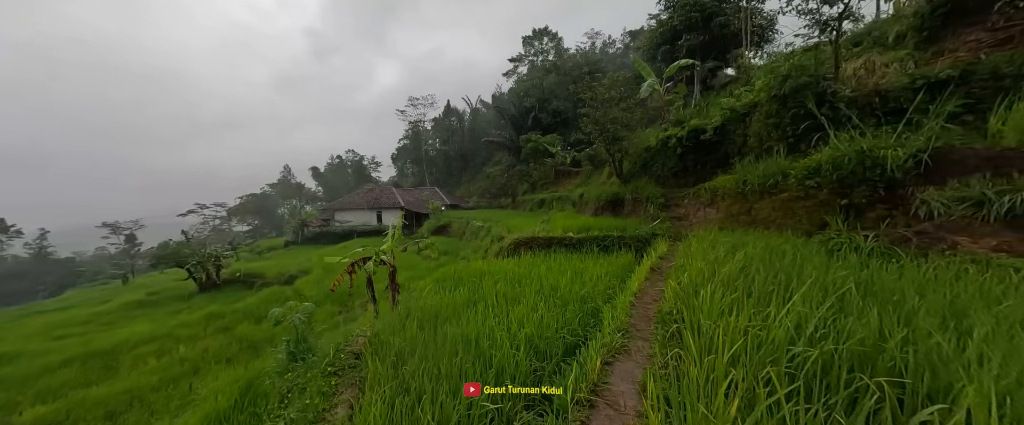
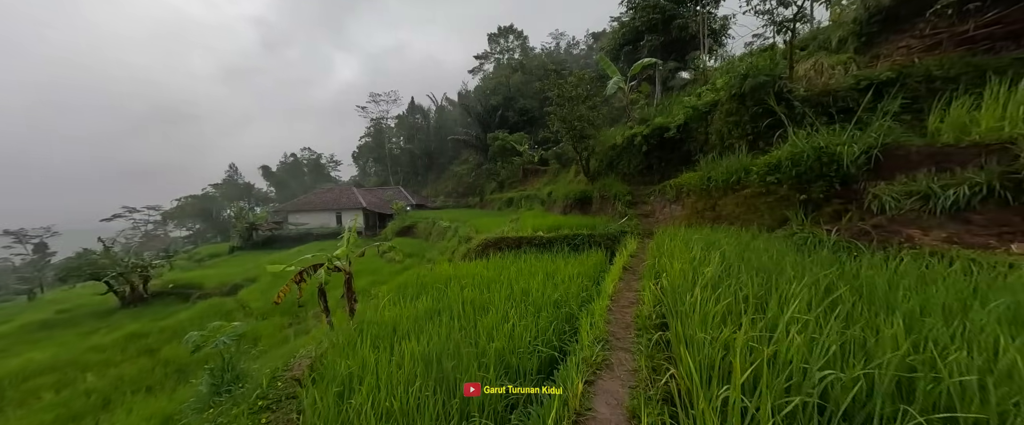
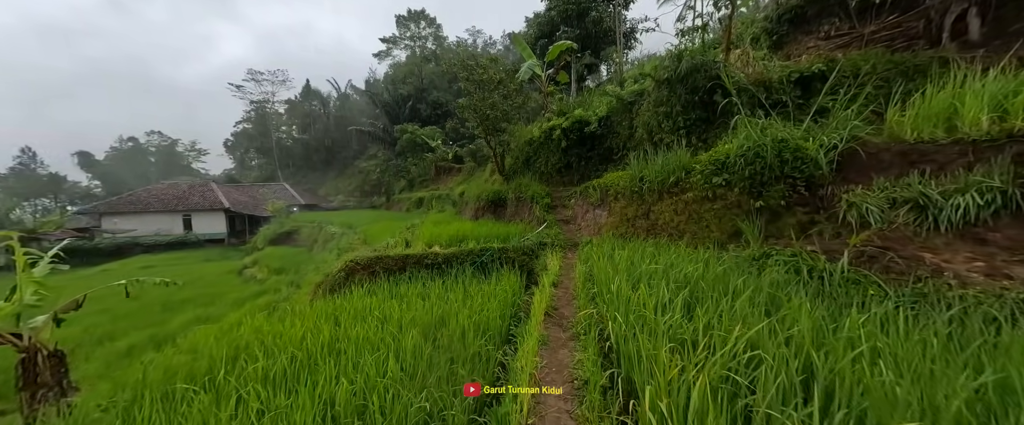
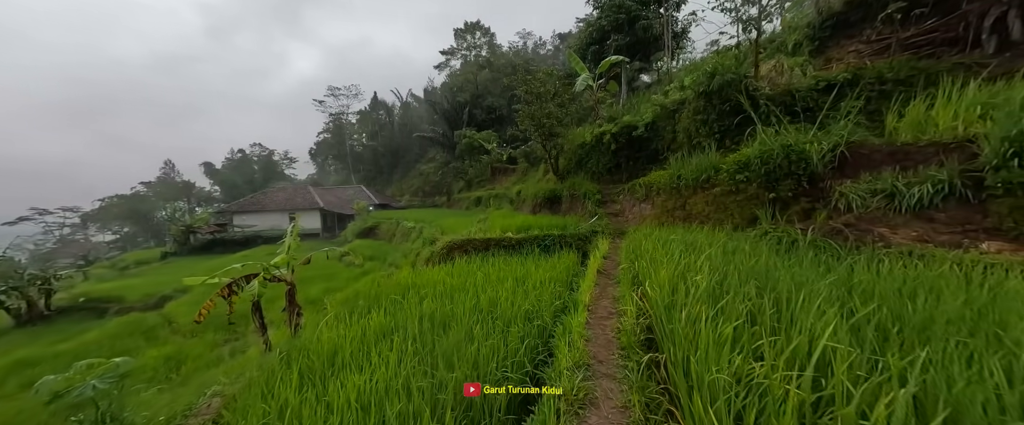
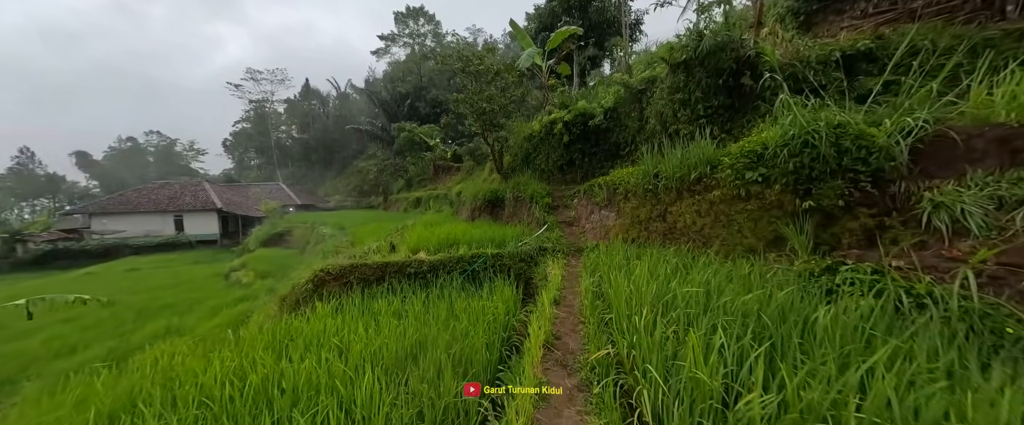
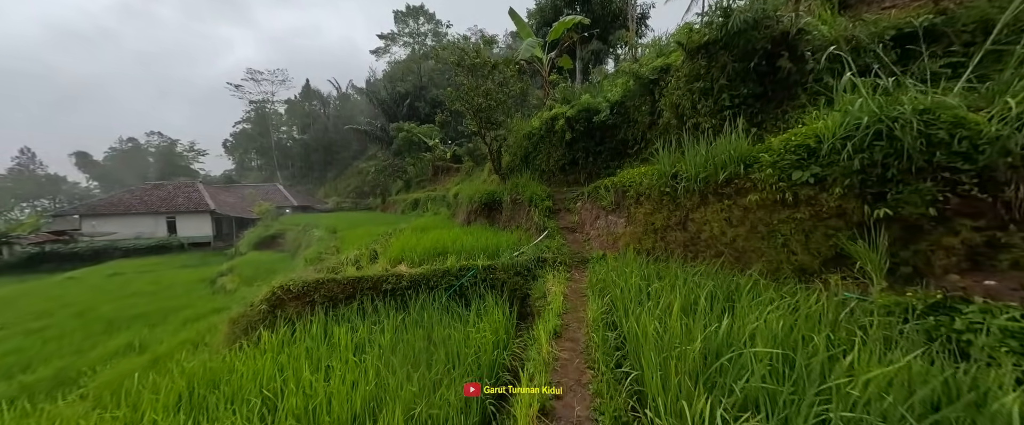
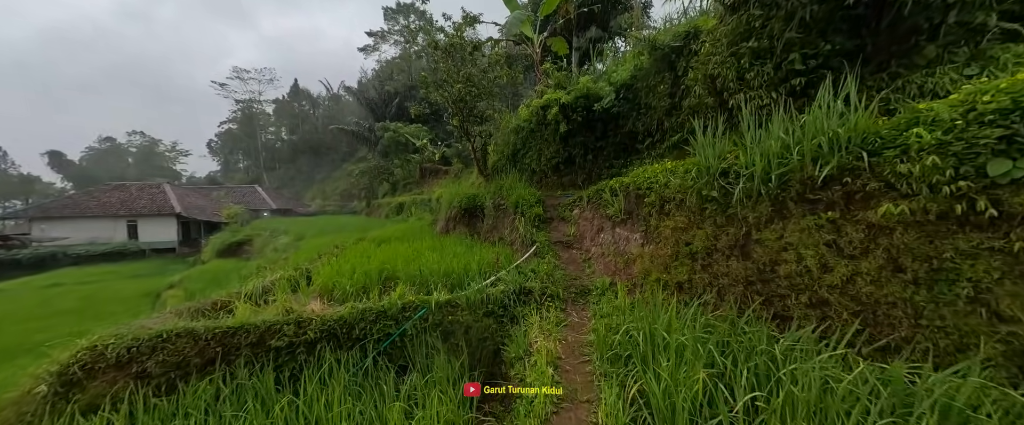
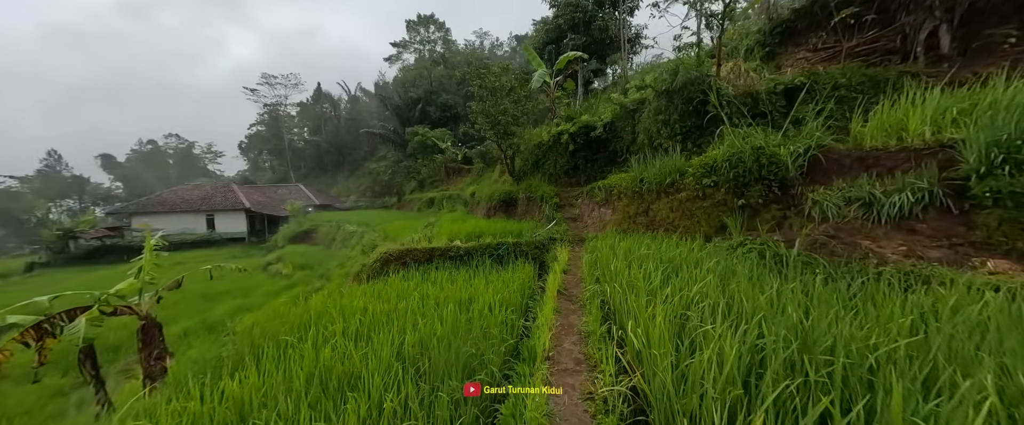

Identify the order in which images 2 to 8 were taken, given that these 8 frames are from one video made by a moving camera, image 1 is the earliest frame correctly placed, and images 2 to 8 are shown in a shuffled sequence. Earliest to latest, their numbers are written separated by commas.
2, 4, 8, 3, 5, 6, 7
